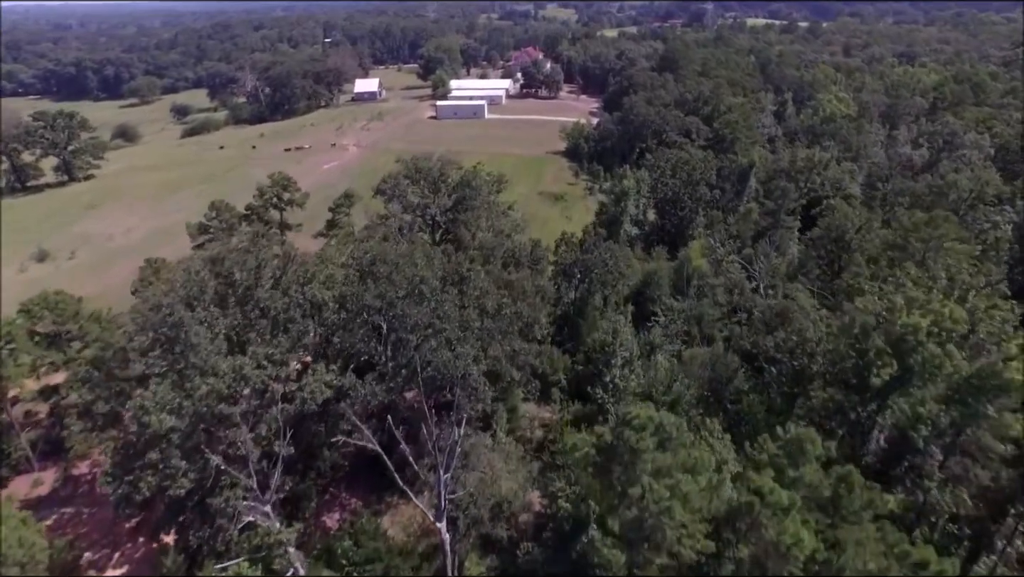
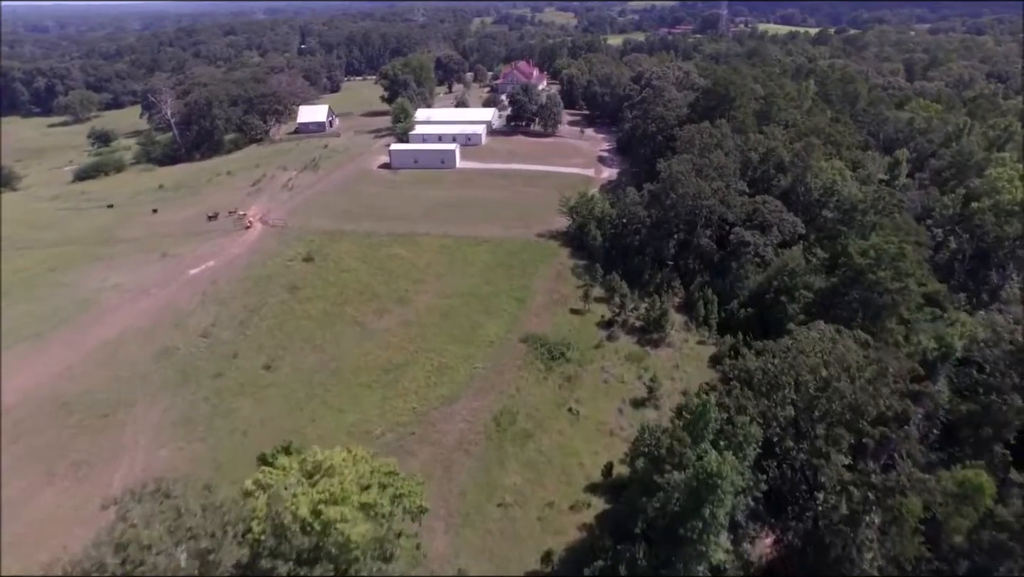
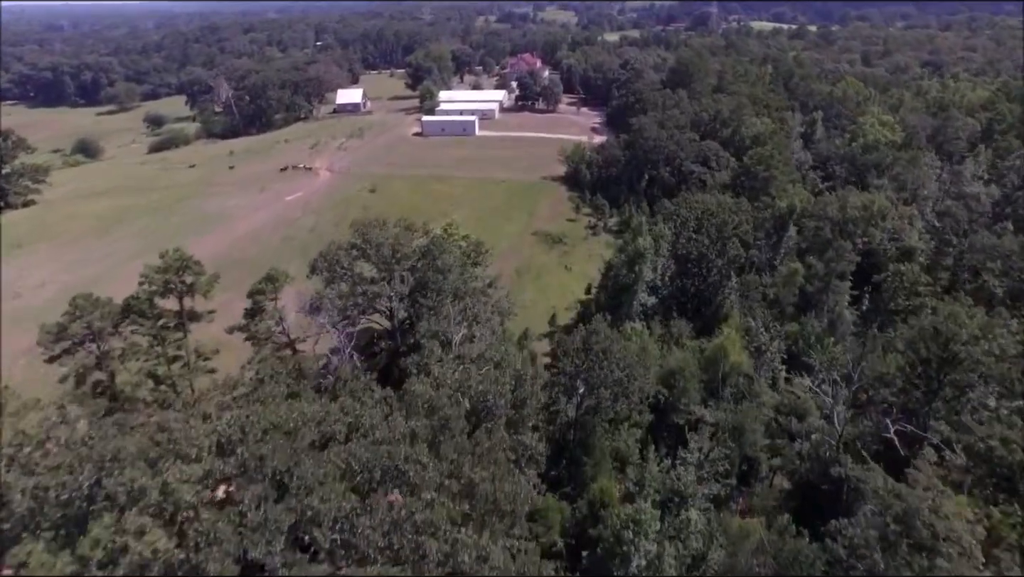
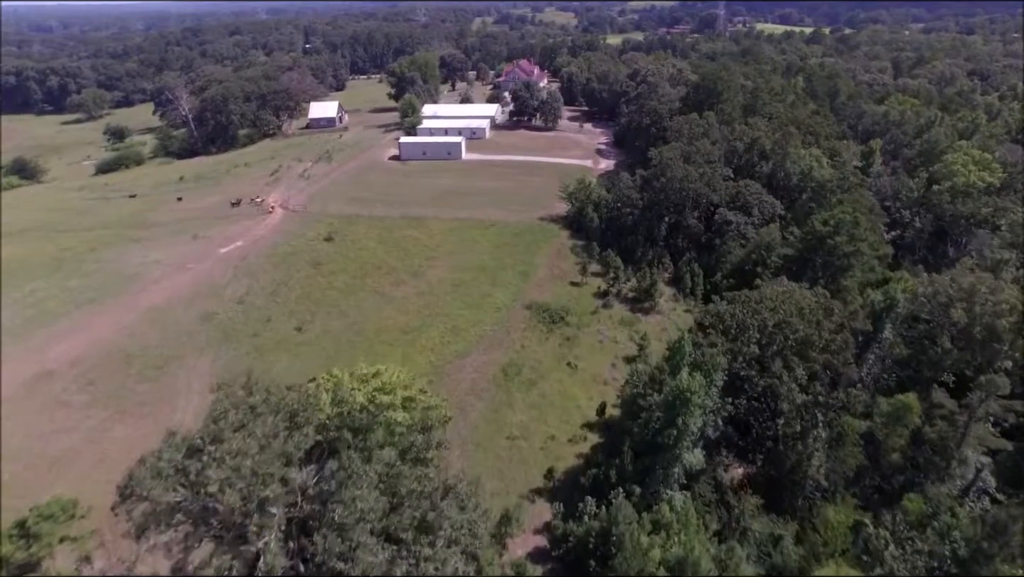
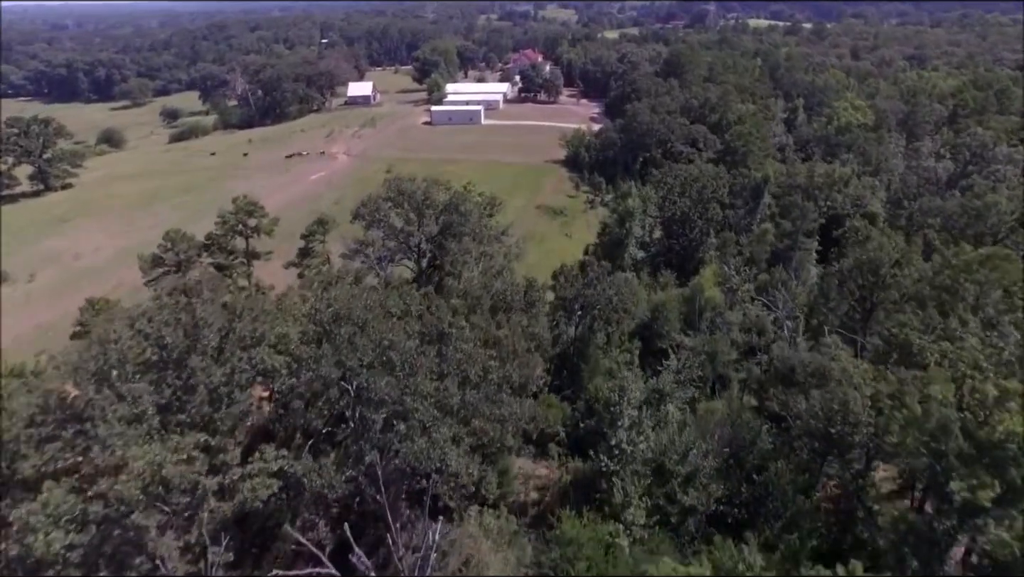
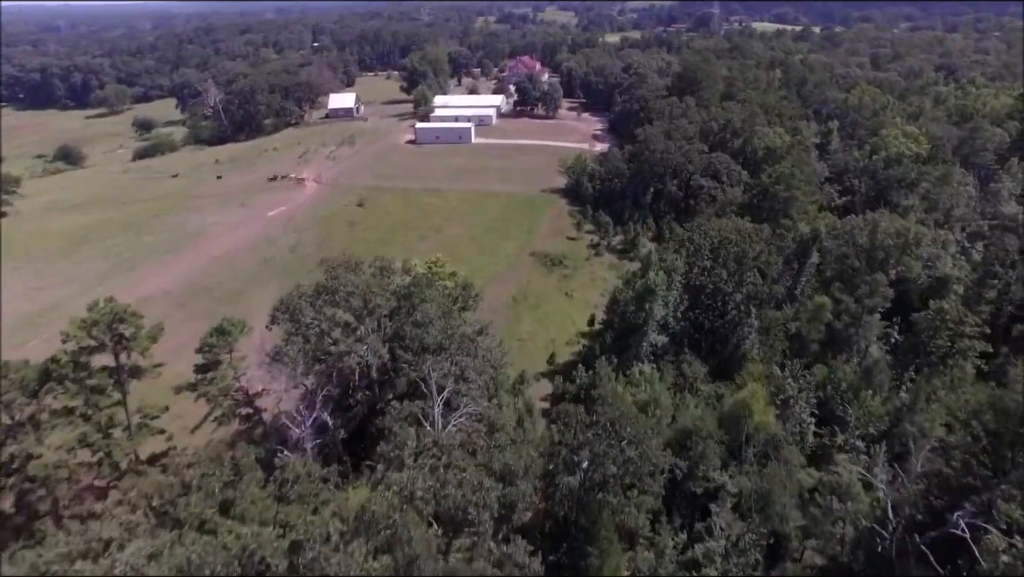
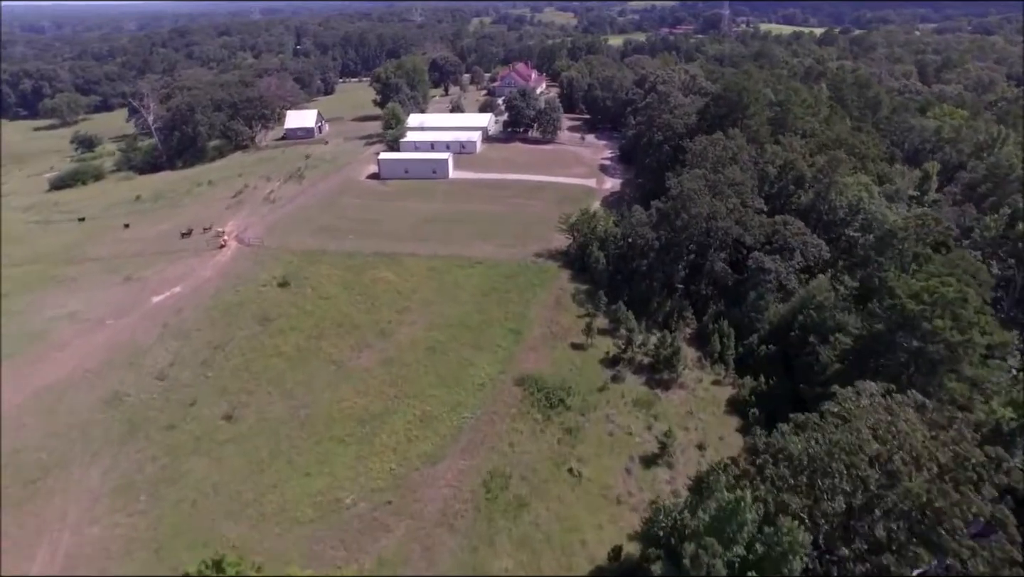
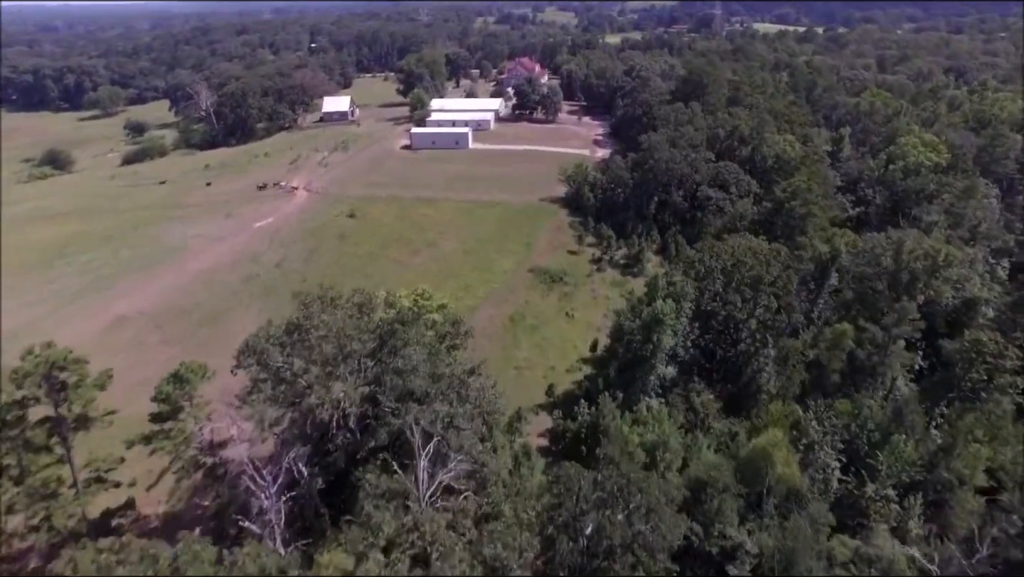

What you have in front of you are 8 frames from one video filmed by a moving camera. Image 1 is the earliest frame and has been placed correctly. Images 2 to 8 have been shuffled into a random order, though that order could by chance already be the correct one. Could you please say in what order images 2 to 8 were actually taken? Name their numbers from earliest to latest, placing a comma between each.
5, 3, 6, 8, 4, 2, 7
